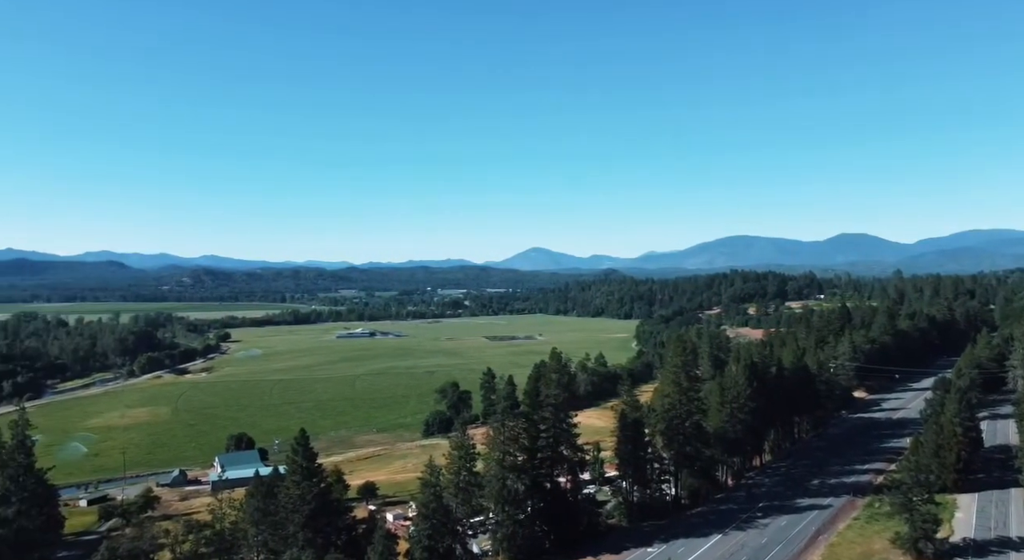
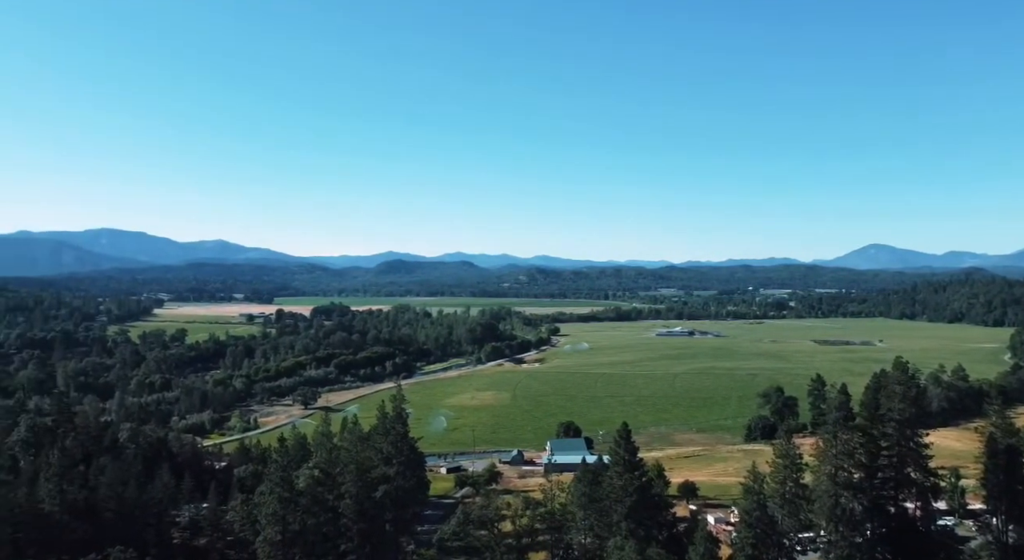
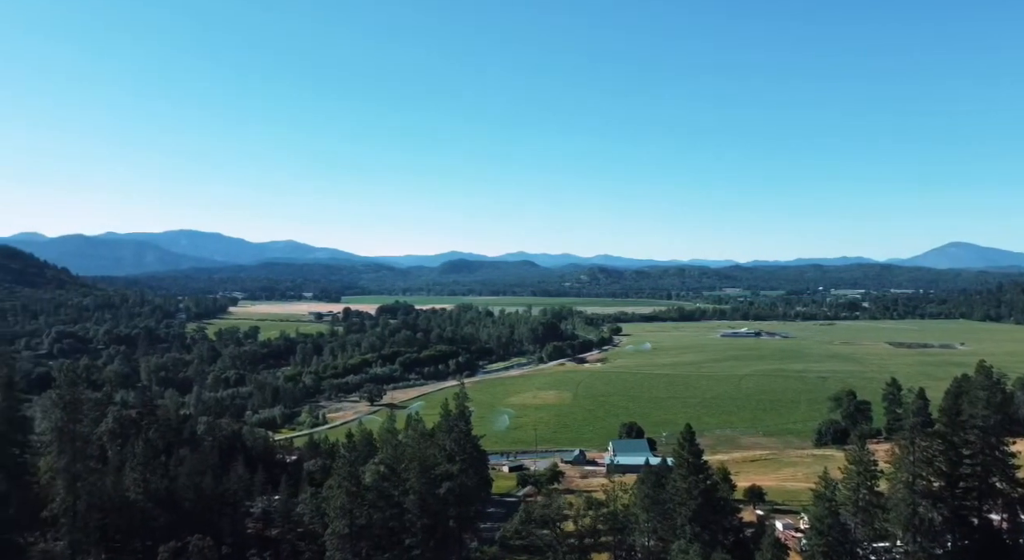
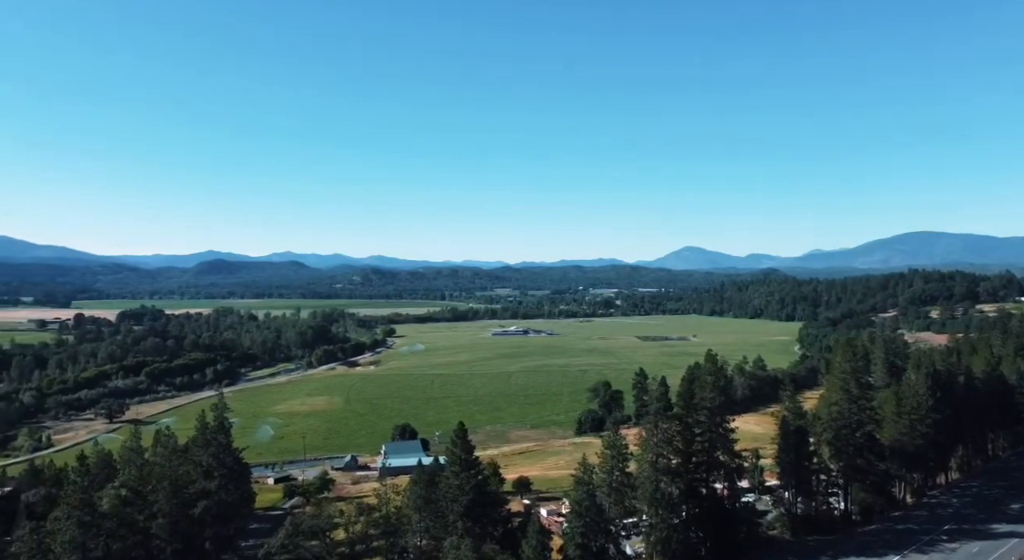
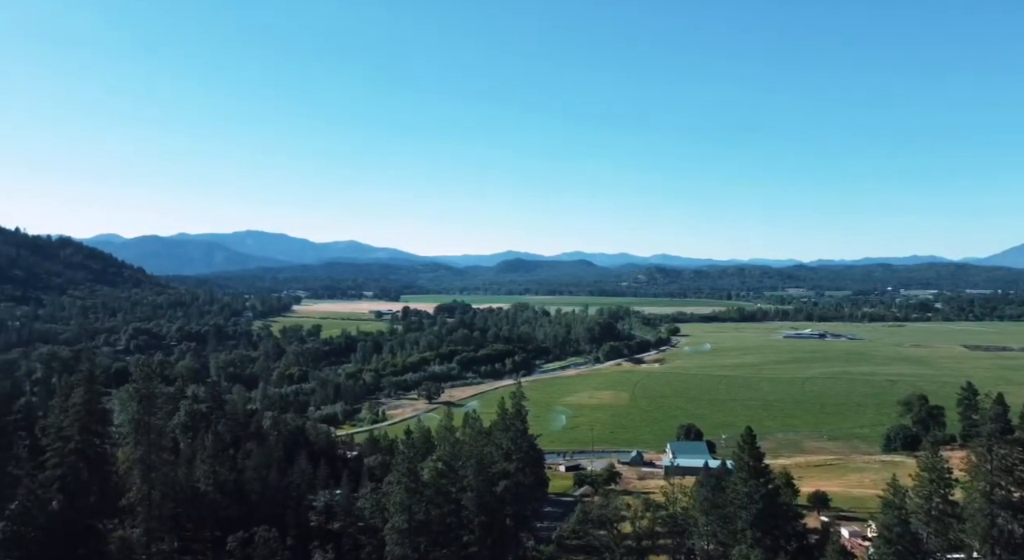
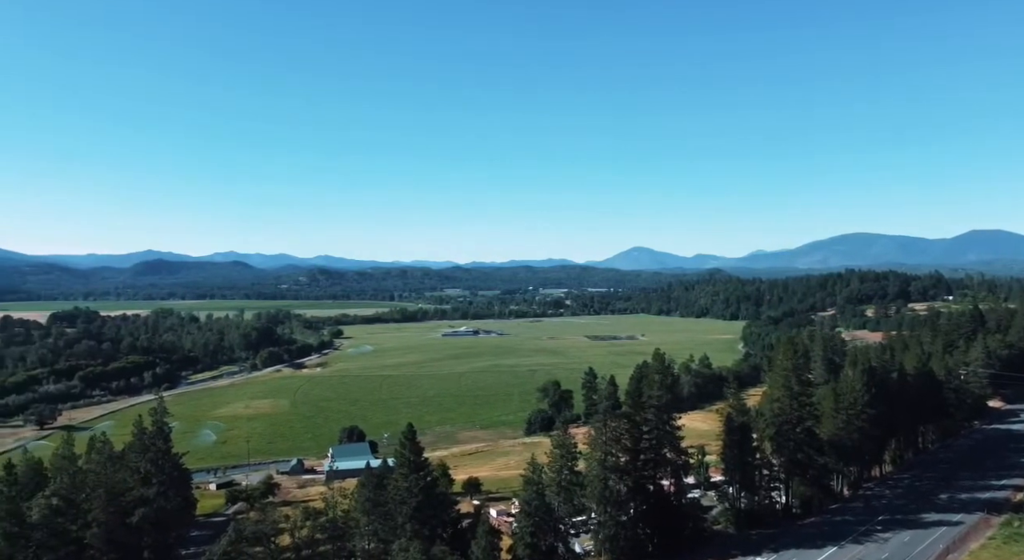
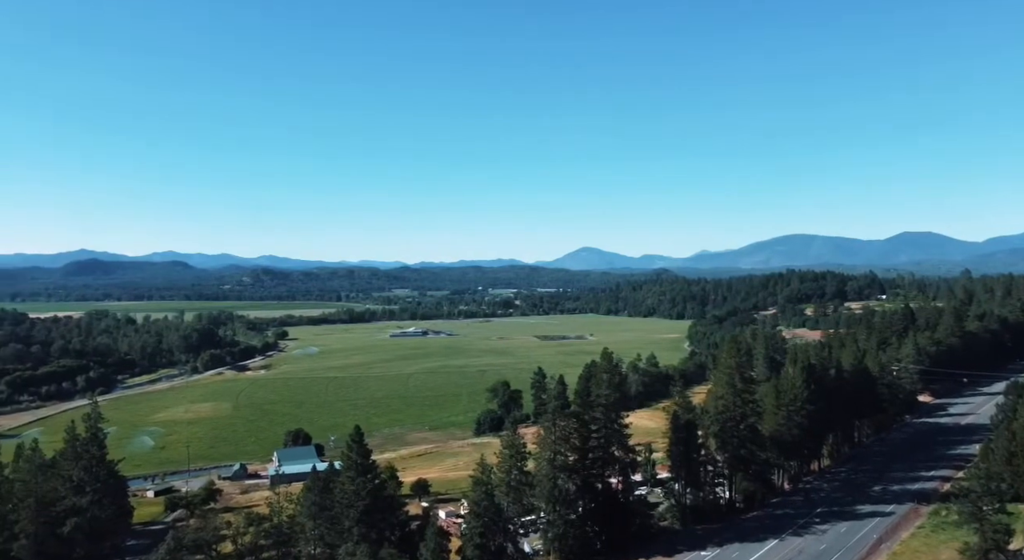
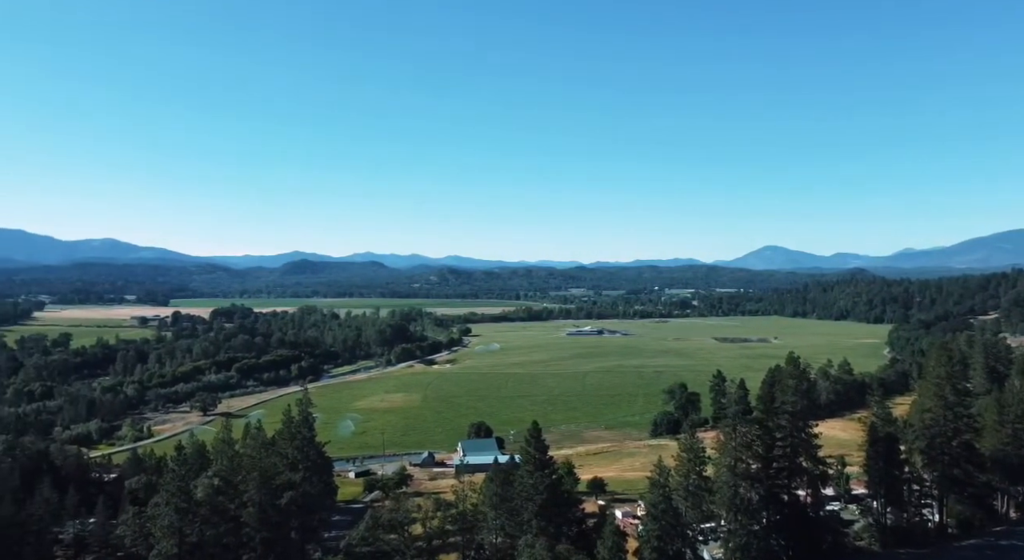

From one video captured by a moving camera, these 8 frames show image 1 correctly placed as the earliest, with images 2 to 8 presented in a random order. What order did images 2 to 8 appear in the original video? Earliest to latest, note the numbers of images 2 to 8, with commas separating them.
7, 6, 4, 8, 2, 3, 5
